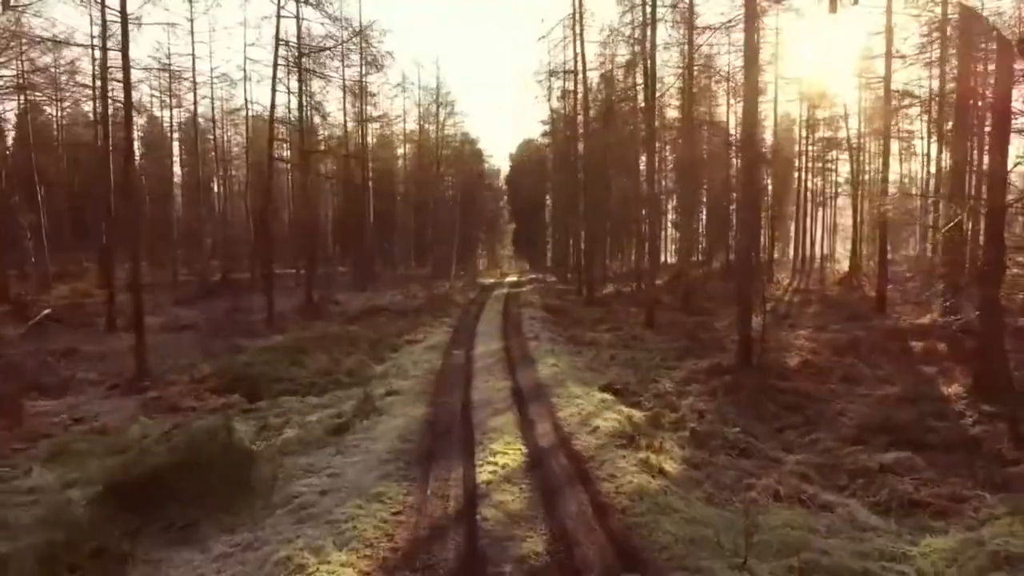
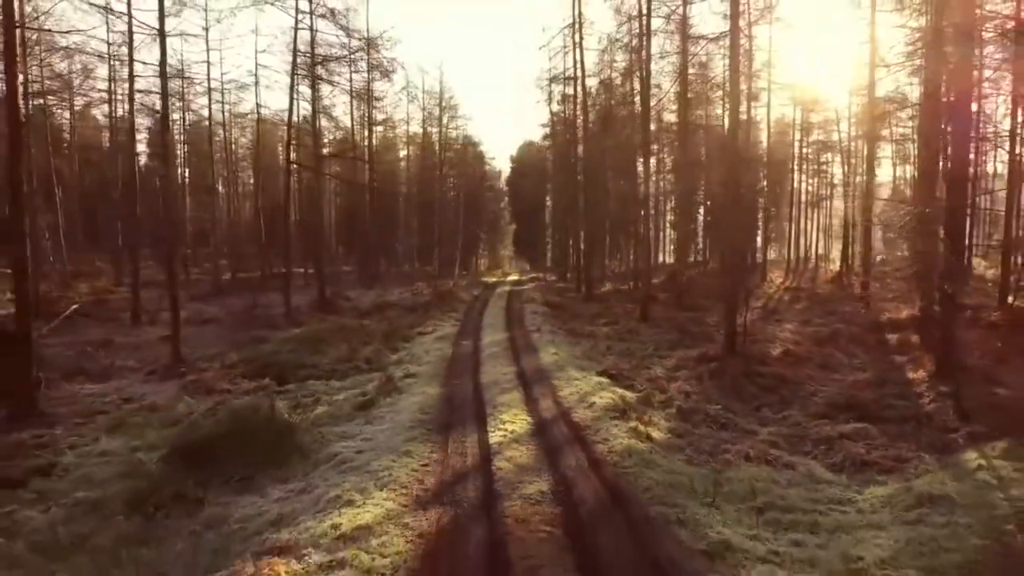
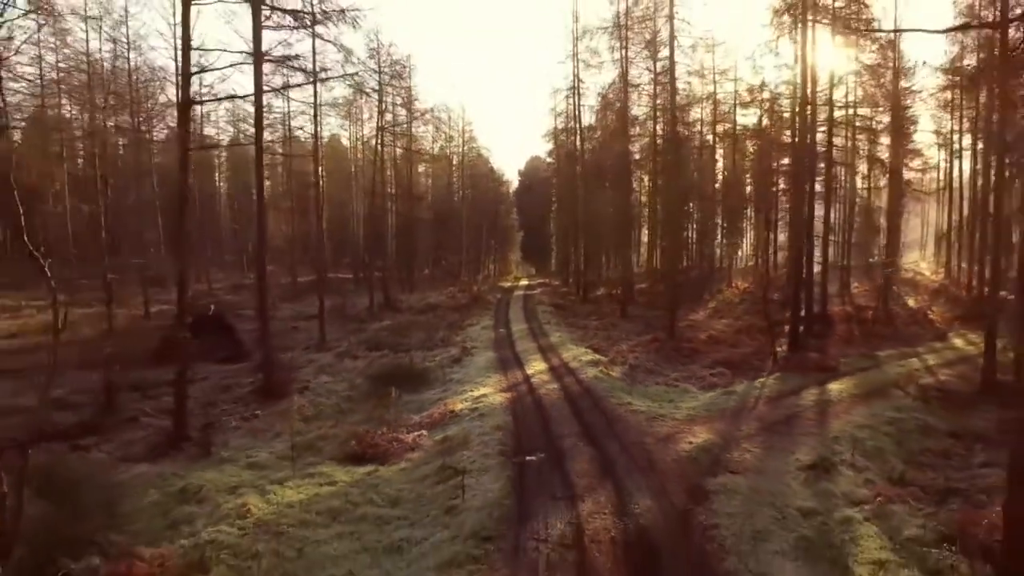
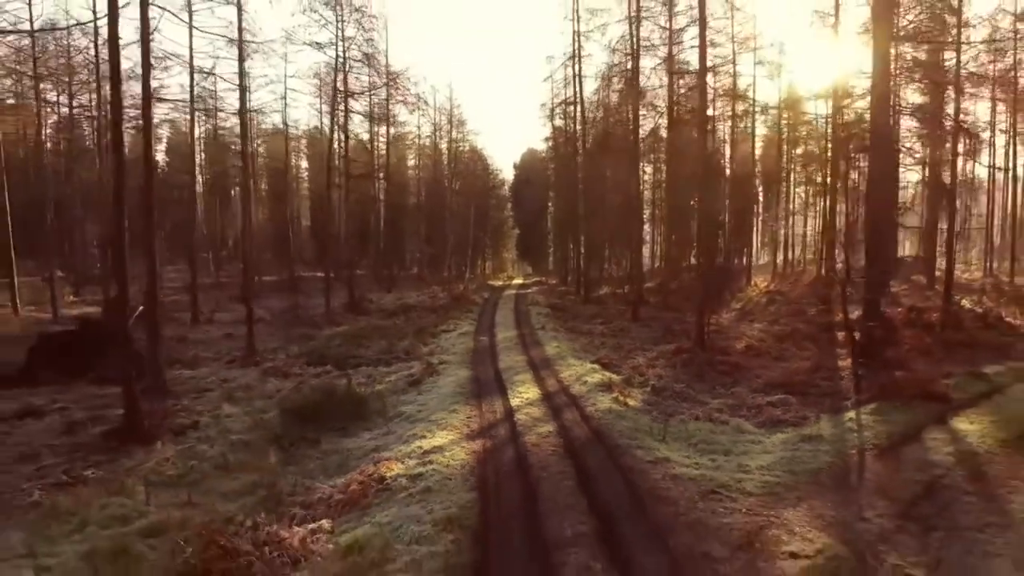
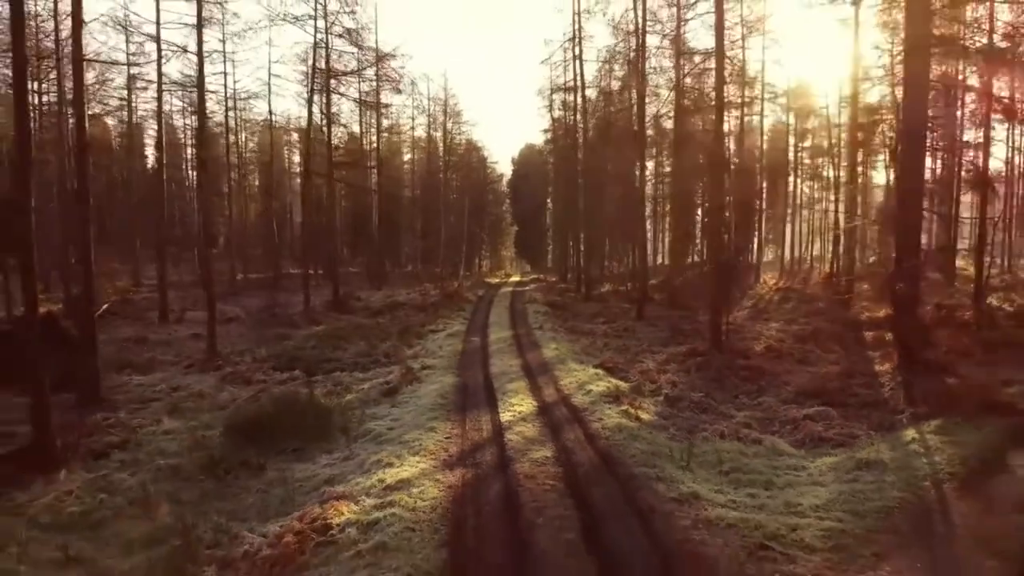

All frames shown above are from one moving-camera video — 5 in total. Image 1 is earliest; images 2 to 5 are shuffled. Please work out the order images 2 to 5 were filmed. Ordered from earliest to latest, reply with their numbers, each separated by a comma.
2, 5, 4, 3
